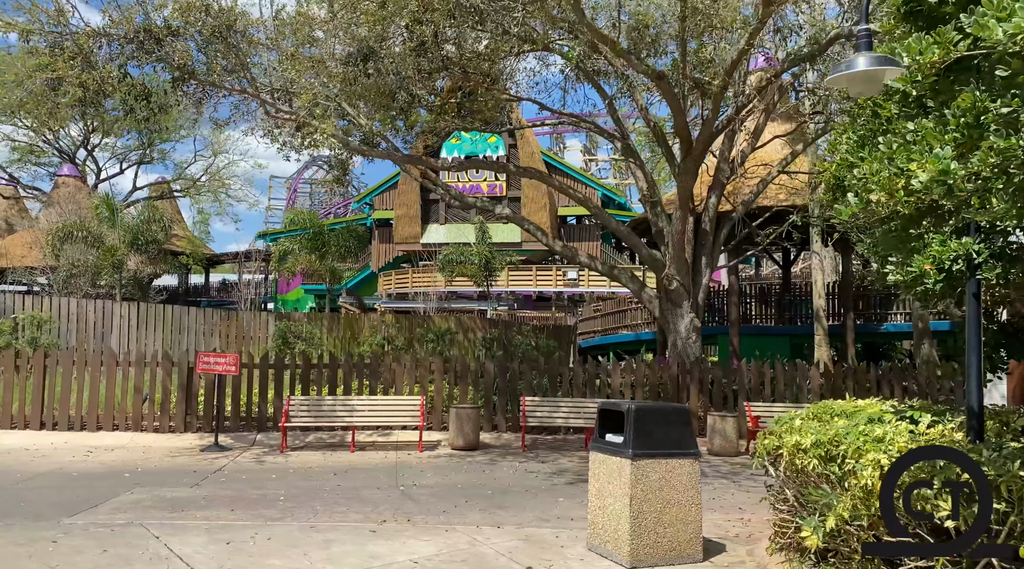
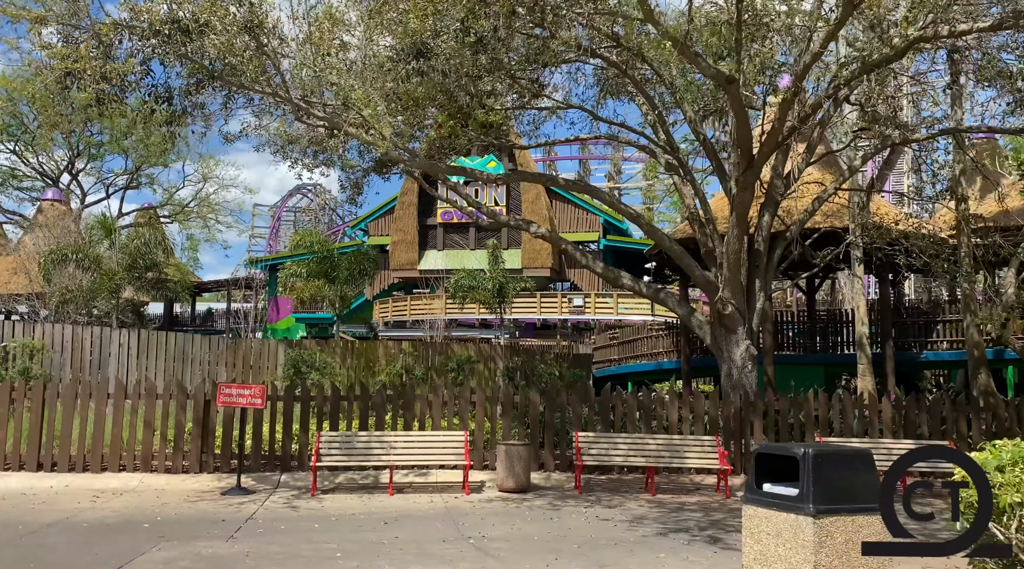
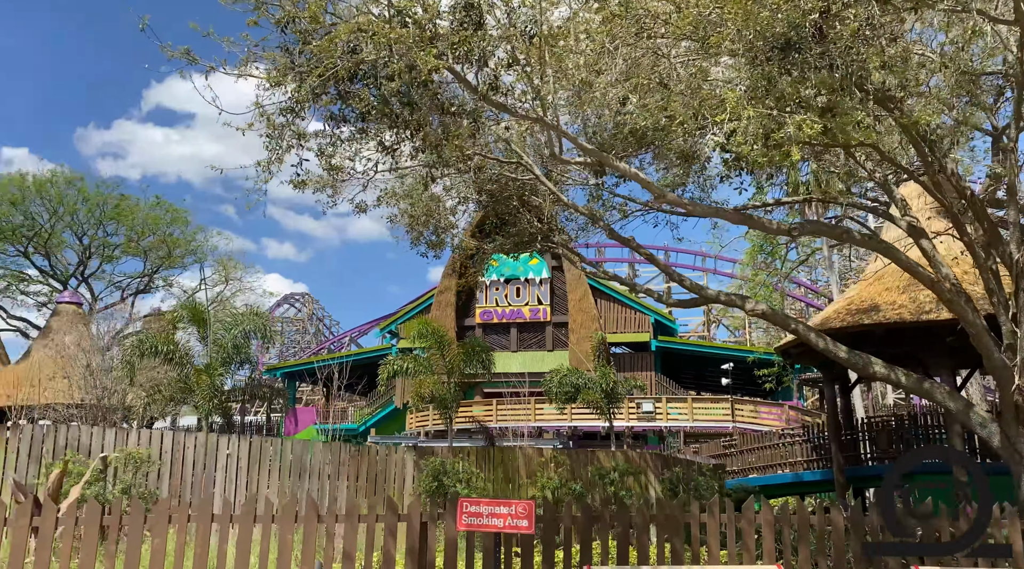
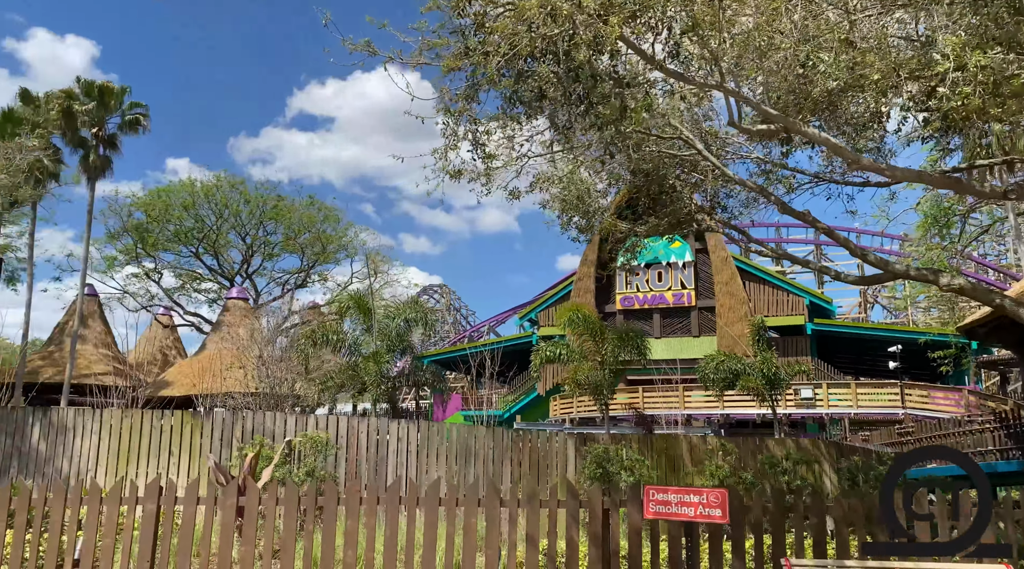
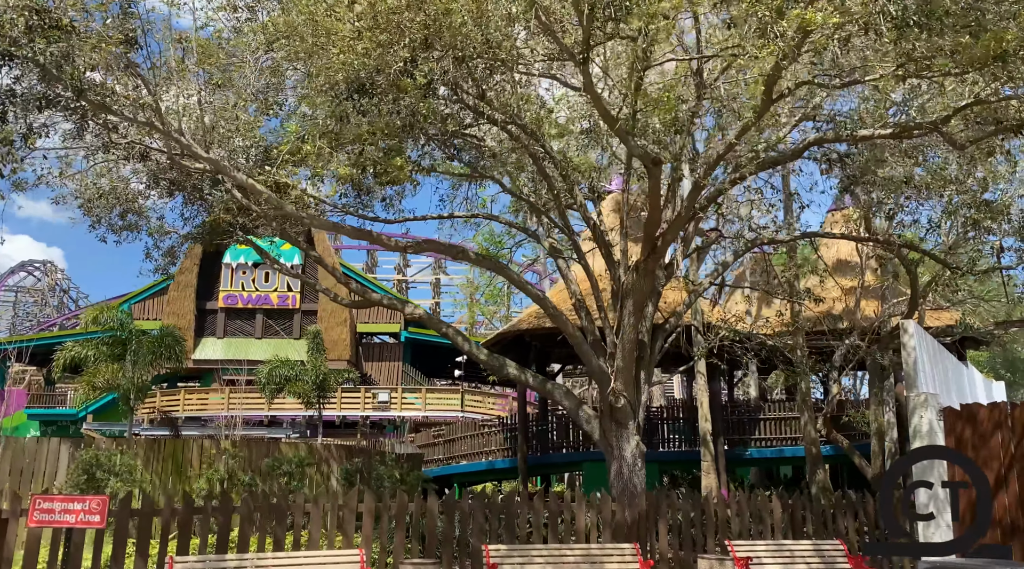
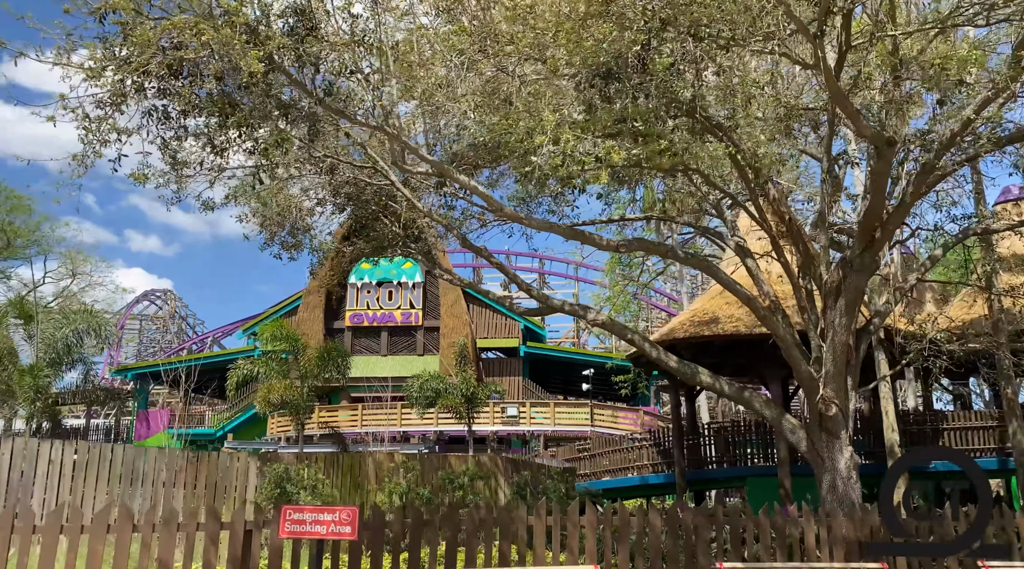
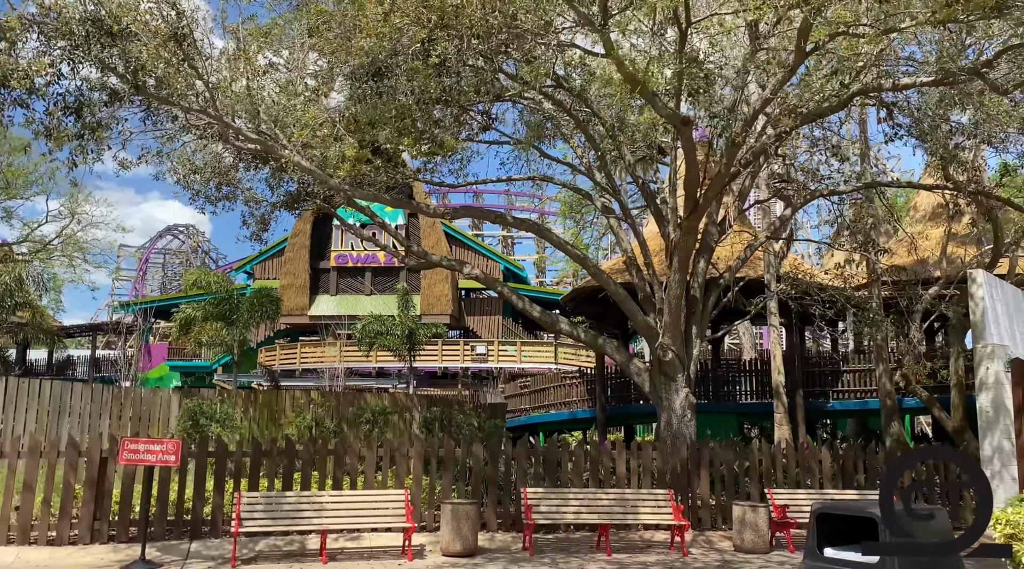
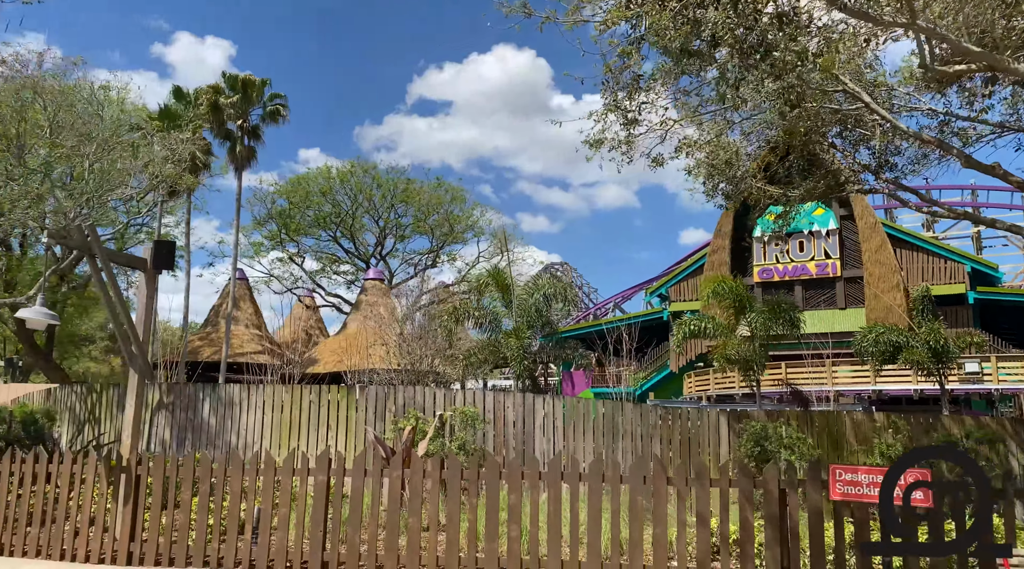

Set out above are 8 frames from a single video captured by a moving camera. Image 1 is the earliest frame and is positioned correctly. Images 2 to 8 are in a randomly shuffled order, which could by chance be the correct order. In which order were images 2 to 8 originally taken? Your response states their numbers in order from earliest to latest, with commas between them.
2, 7, 5, 6, 3, 4, 8
